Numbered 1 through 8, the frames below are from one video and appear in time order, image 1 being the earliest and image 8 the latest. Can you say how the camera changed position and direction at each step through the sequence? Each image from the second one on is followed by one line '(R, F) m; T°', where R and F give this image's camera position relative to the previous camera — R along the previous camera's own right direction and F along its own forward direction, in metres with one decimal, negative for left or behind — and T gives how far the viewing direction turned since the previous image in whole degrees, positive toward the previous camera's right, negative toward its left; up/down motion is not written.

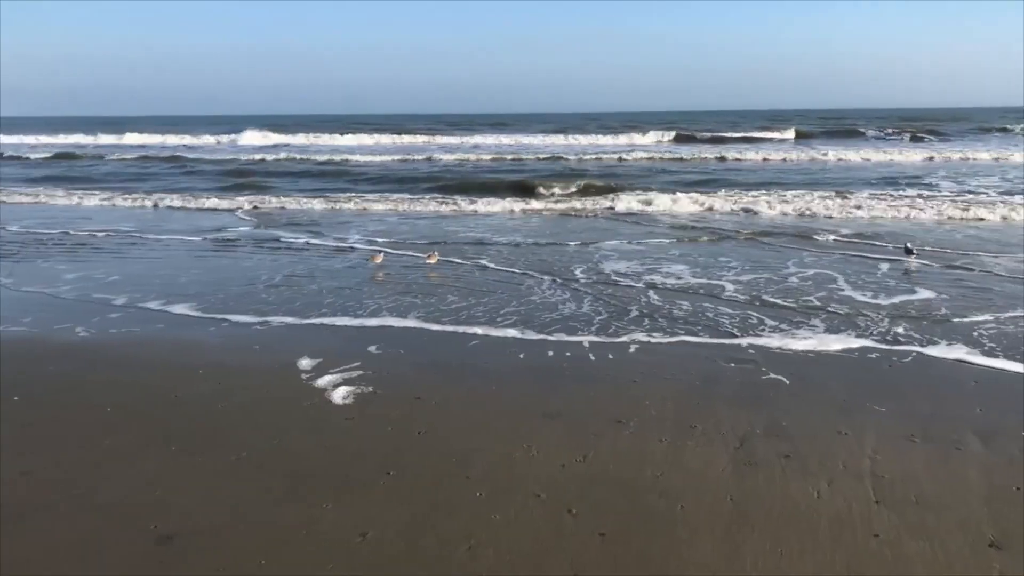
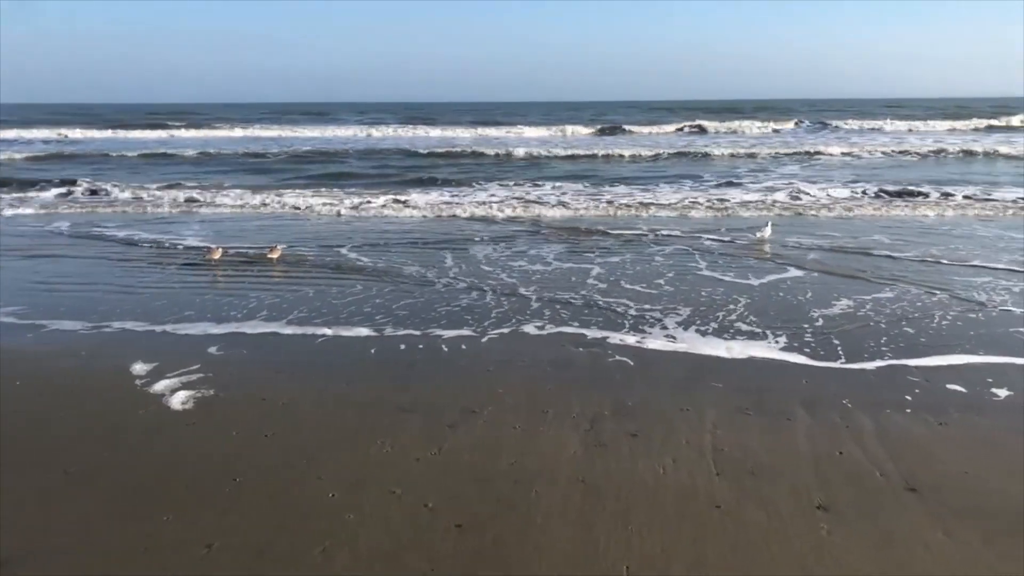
(+0.1, 0.0) m; +9°
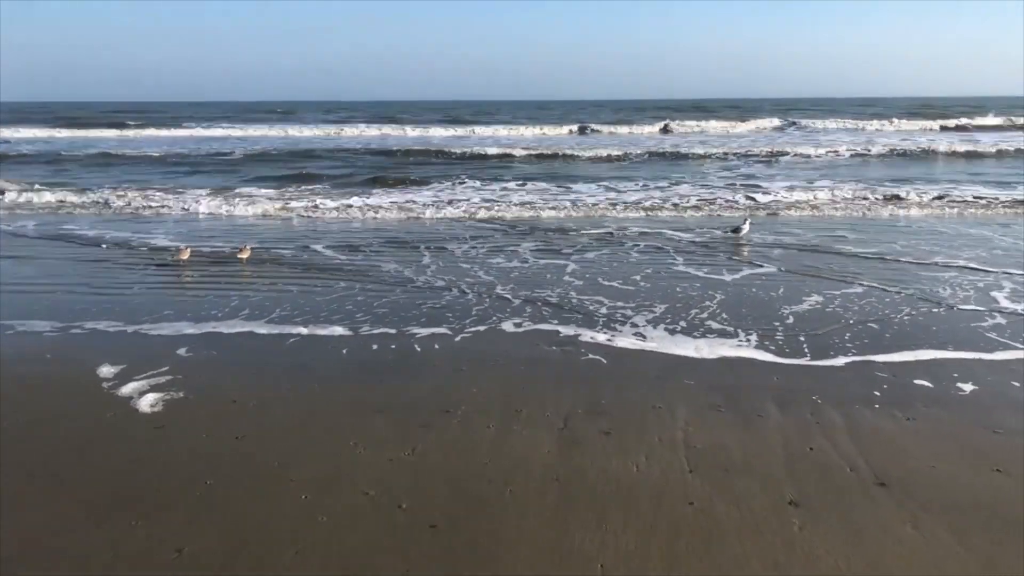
(+2.2, -0.2) m; -24°
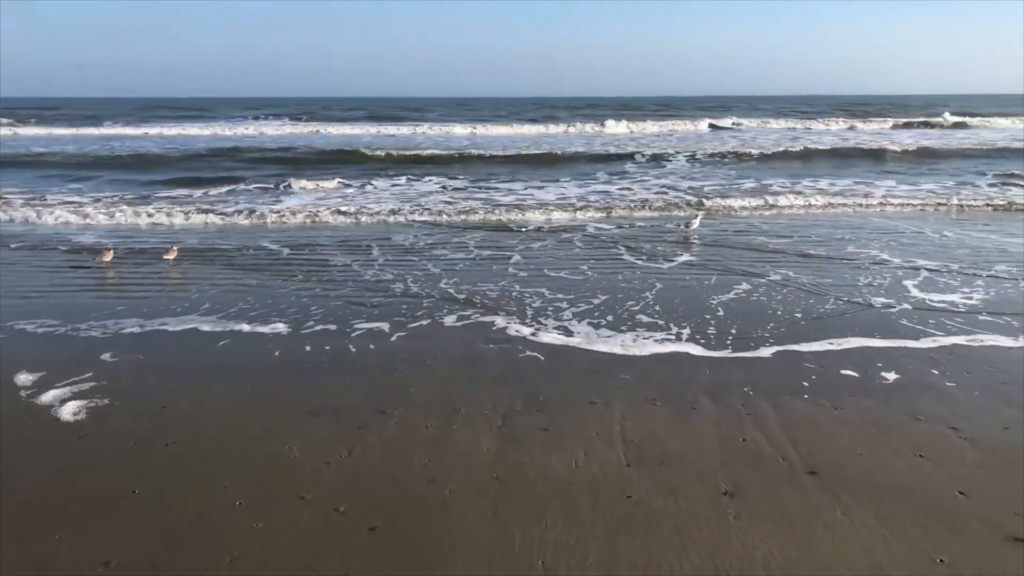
(0.0, 0.0) m; +4°
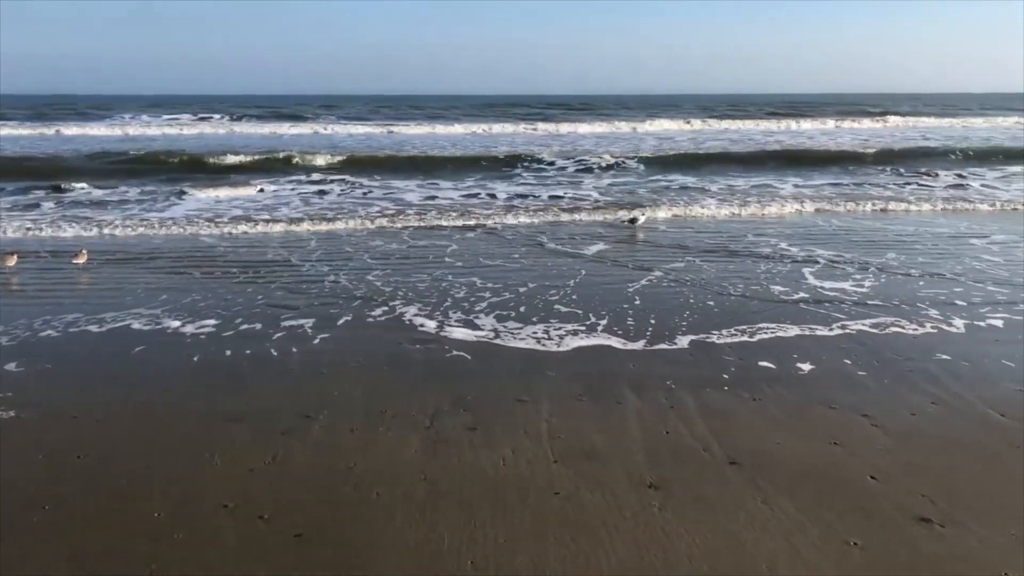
(0.0, 0.0) m; +5°
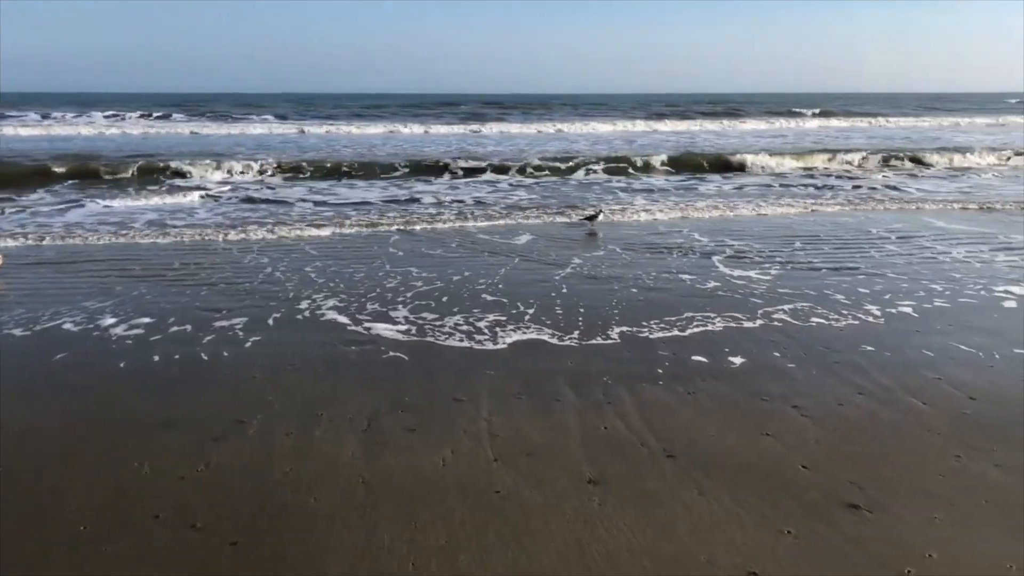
(0.0, 0.0) m; +4°
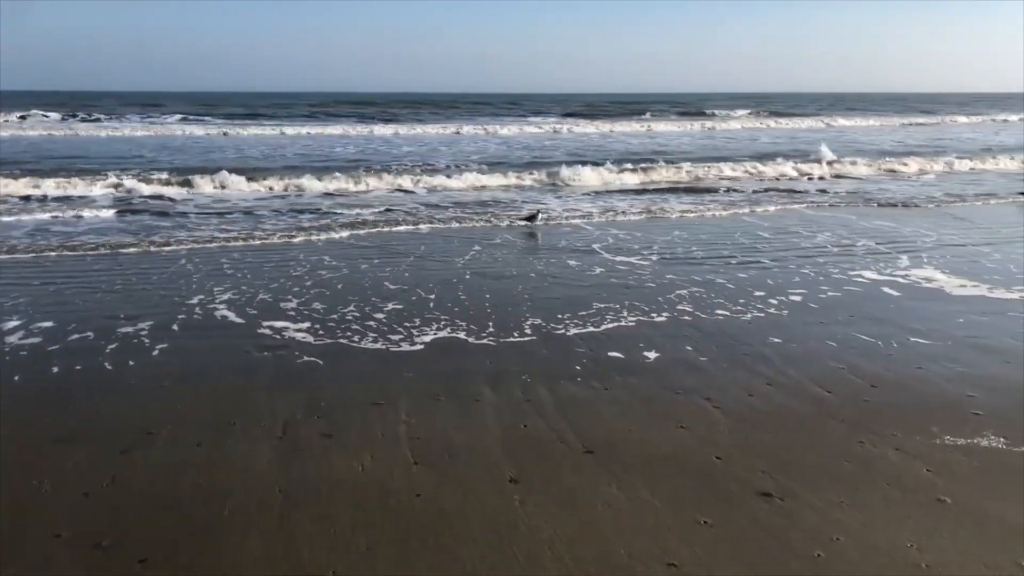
(0.0, 0.0) m; +6°
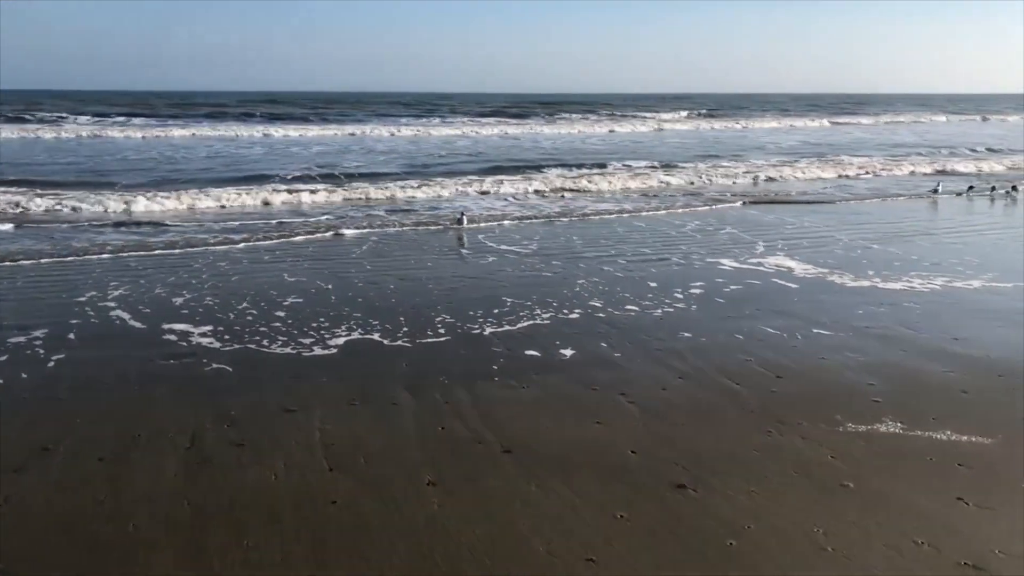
(0.0, 0.0) m; +6°
